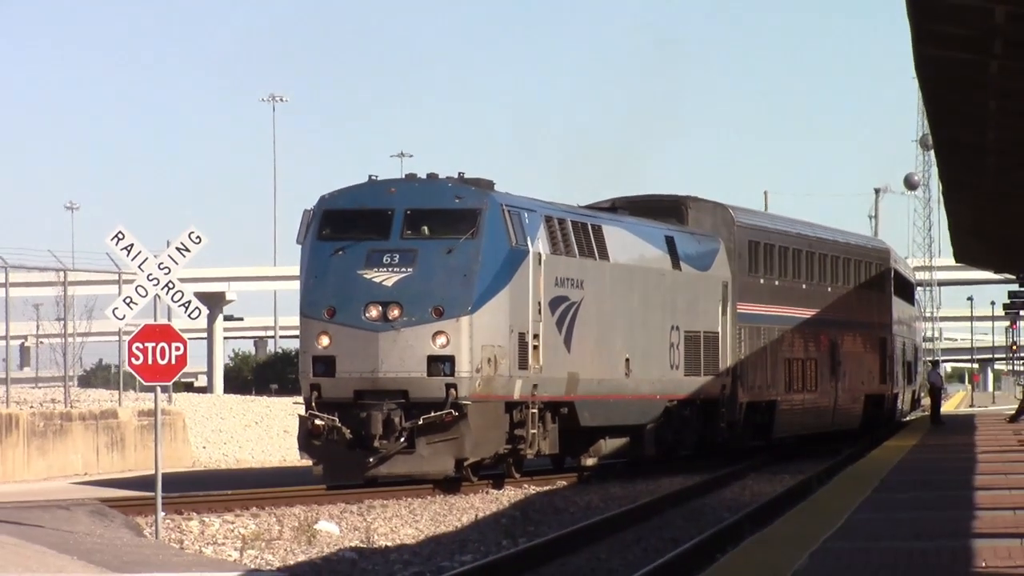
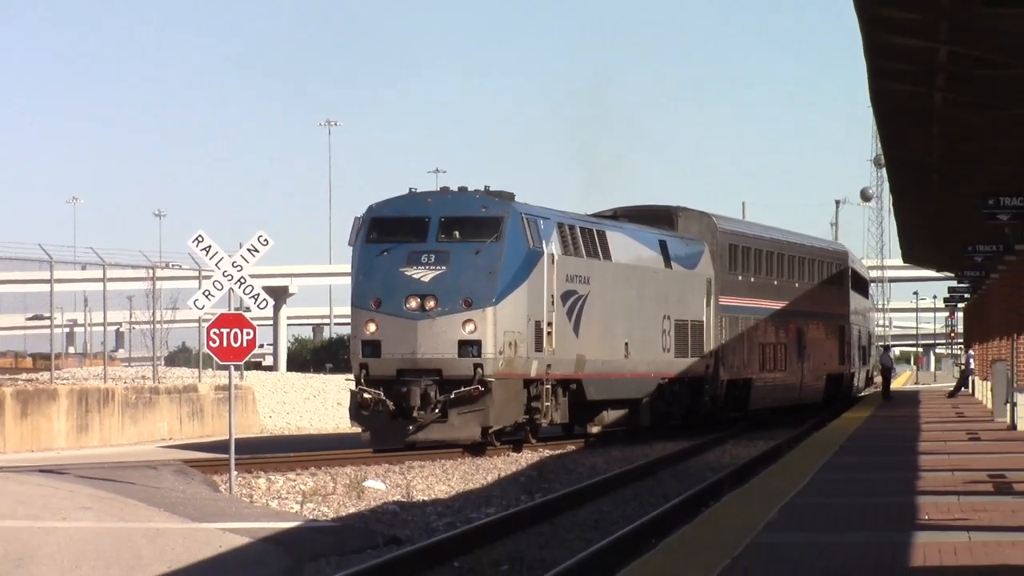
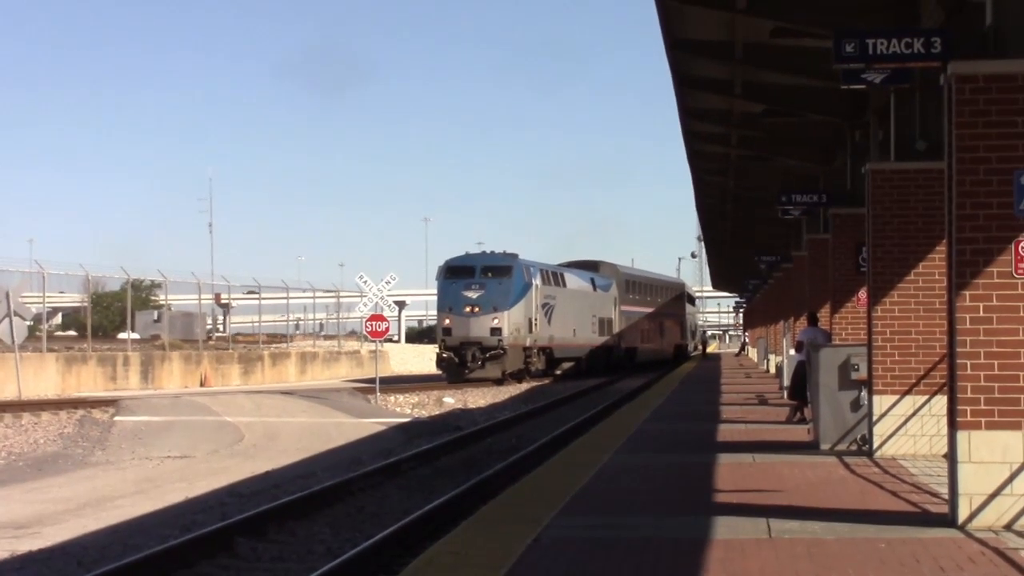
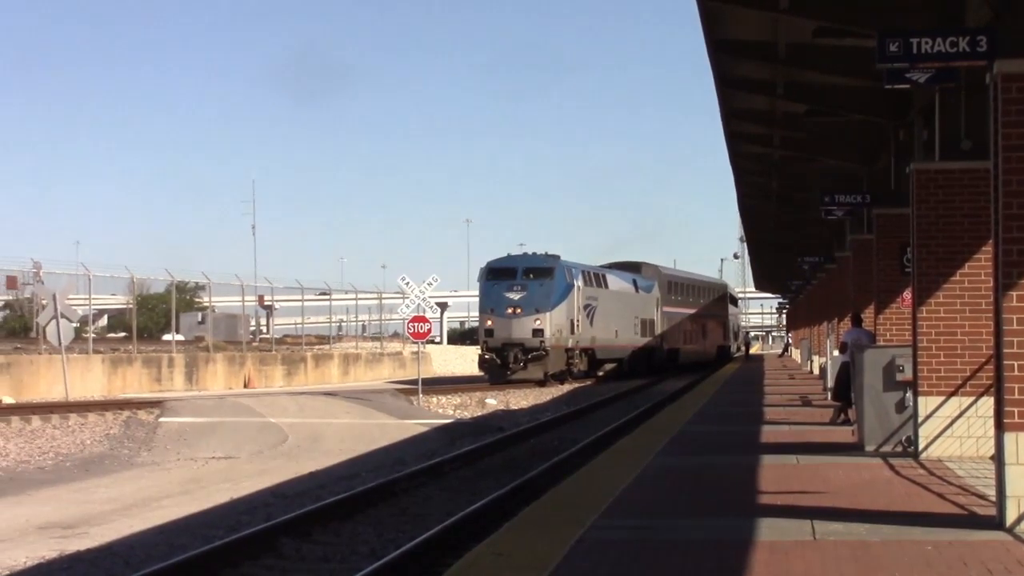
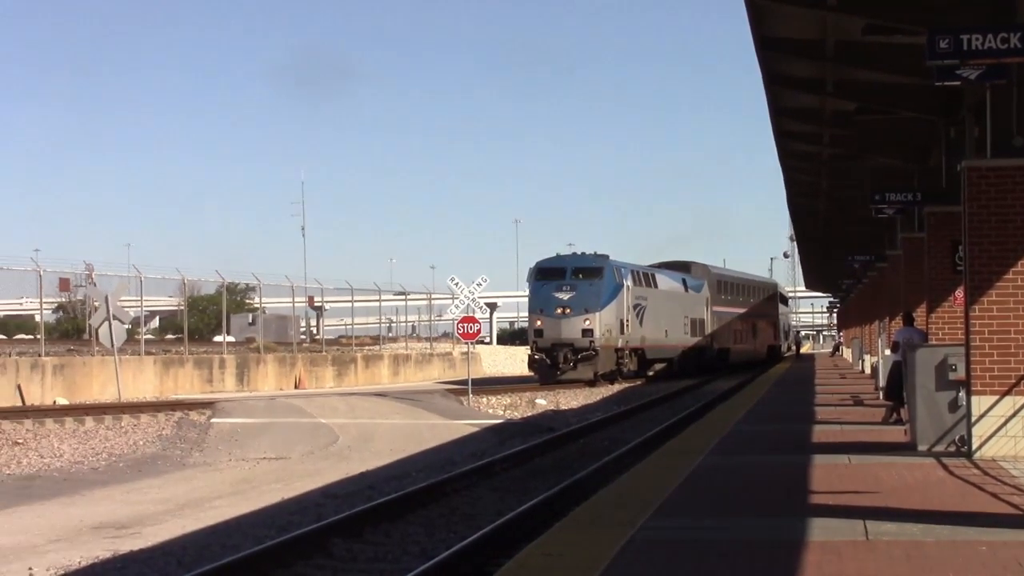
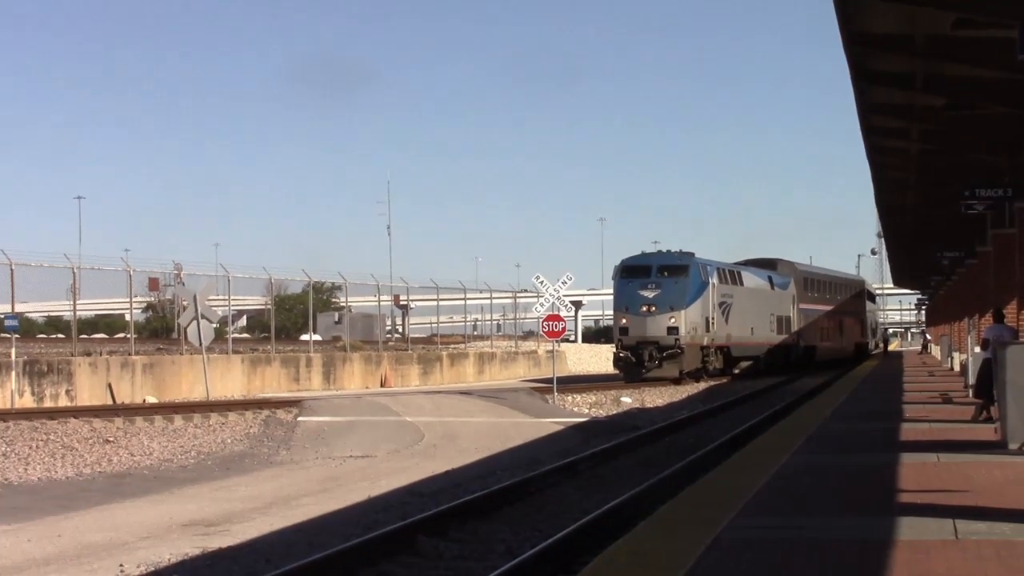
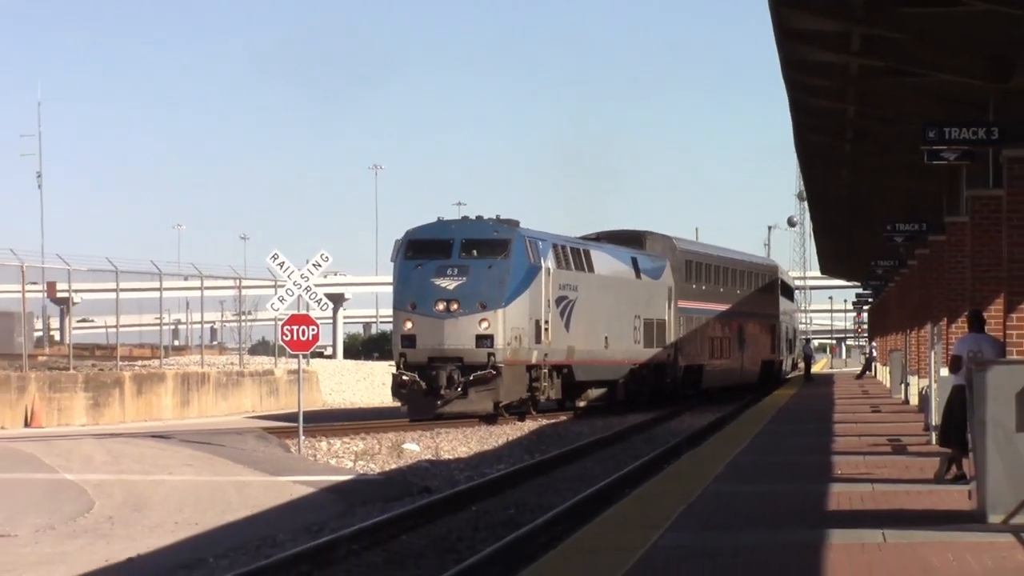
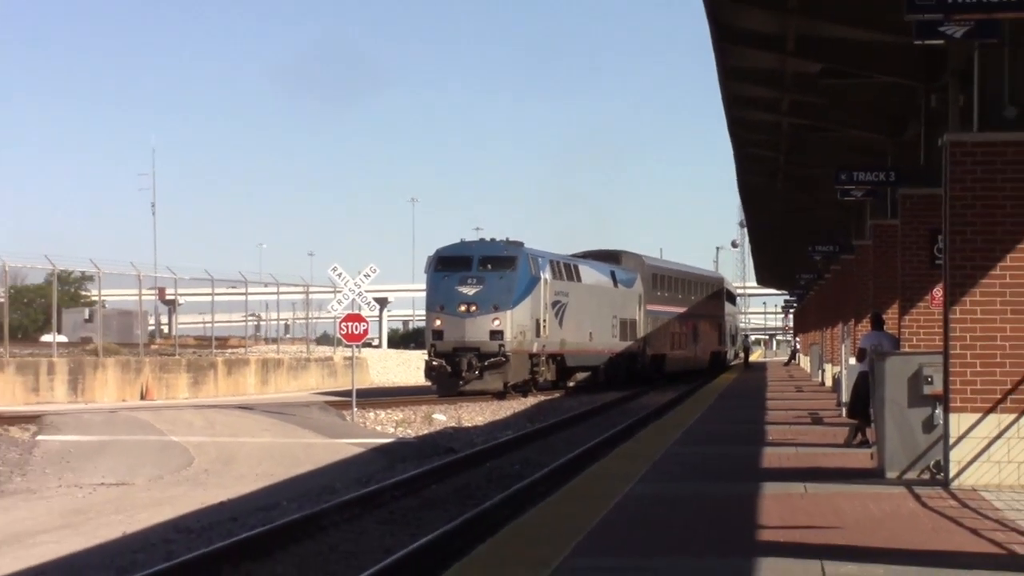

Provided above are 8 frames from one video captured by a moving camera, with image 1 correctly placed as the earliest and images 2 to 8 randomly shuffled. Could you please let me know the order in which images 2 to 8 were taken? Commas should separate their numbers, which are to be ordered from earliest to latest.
2, 7, 8, 3, 4, 5, 6
